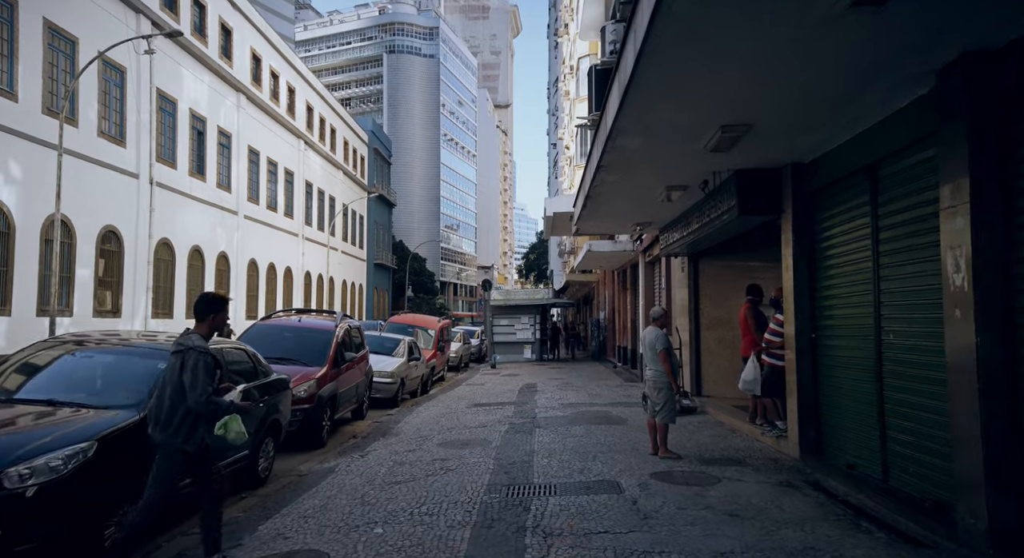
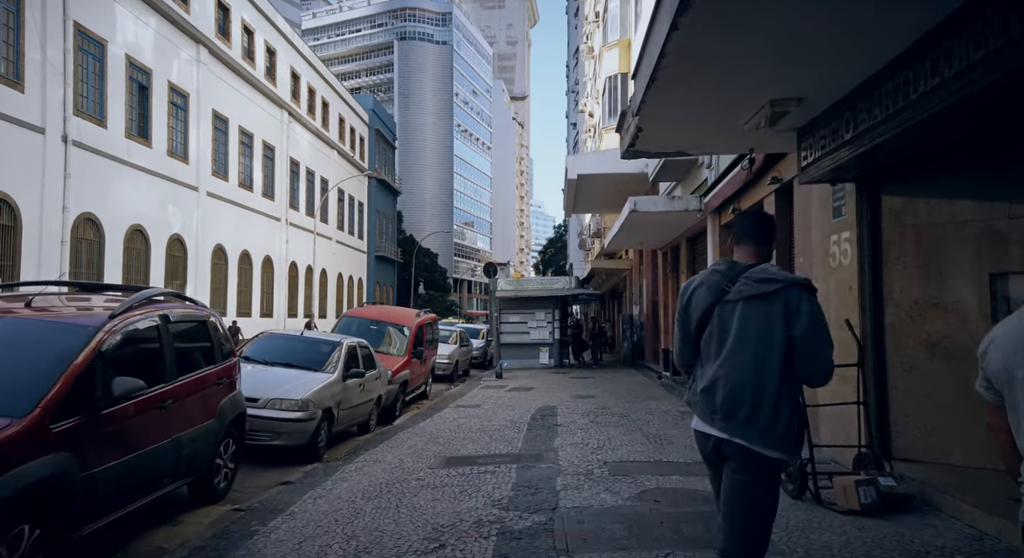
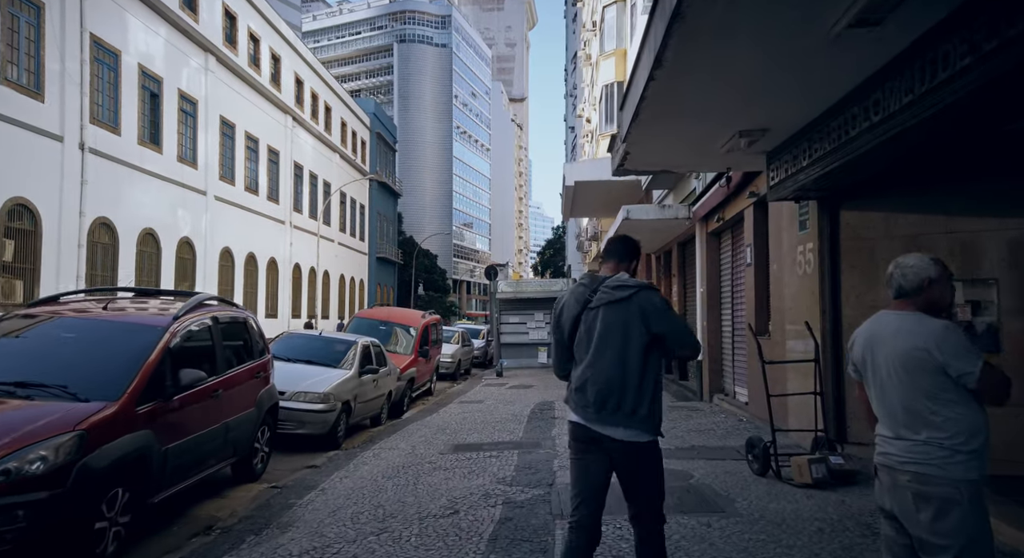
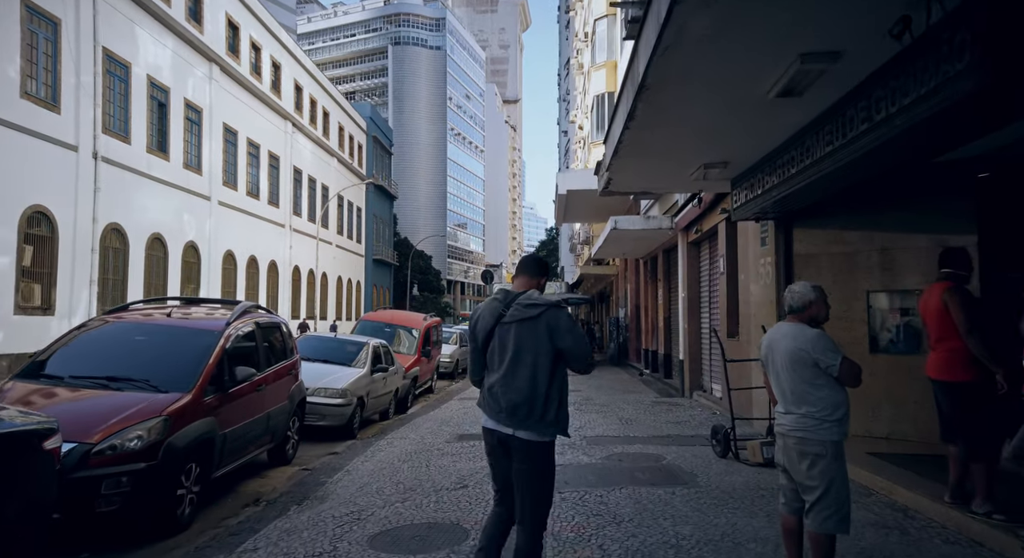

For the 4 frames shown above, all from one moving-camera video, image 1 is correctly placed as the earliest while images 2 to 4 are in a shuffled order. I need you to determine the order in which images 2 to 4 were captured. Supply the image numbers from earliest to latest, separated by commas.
4, 3, 2
